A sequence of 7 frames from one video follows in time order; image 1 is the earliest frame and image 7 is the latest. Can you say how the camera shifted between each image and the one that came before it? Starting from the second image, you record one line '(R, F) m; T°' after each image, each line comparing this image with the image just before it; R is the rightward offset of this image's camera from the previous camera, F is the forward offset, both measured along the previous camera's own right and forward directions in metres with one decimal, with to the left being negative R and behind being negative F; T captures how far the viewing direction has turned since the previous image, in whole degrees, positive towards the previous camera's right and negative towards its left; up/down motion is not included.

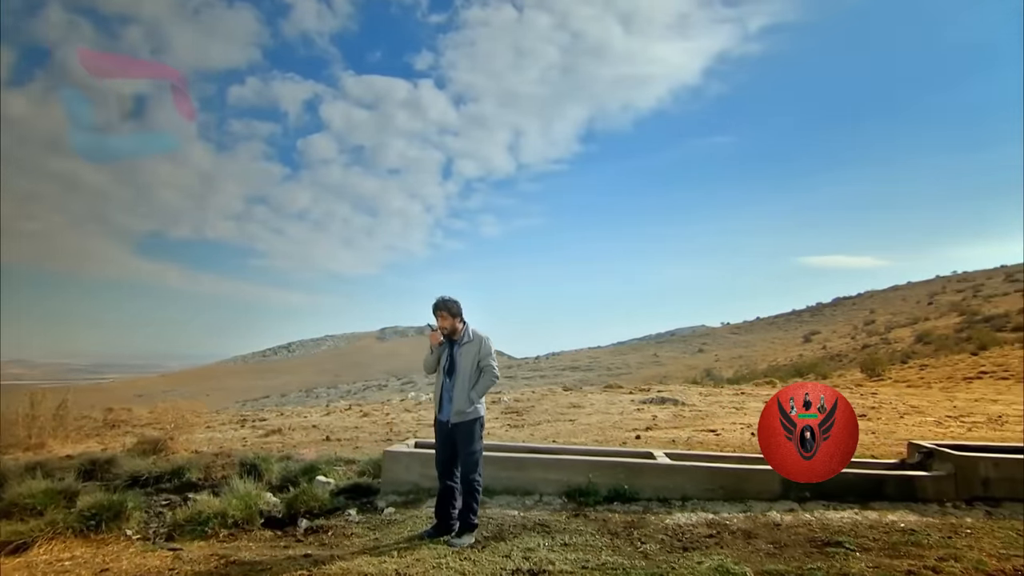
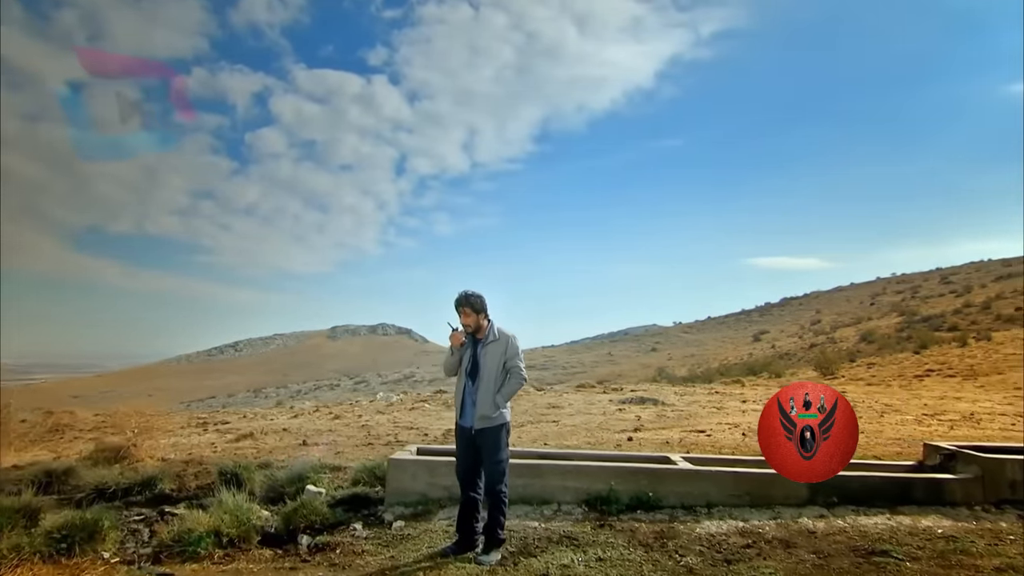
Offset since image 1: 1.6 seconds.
(-0.6, +0.5) m; +4°
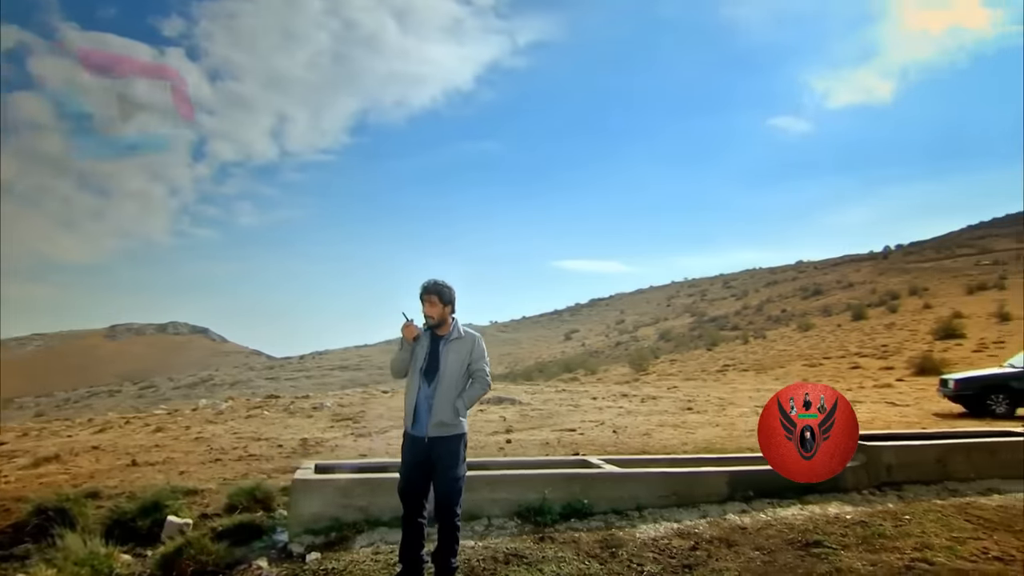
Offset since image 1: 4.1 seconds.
(-1.0, +0.7) m; +16°
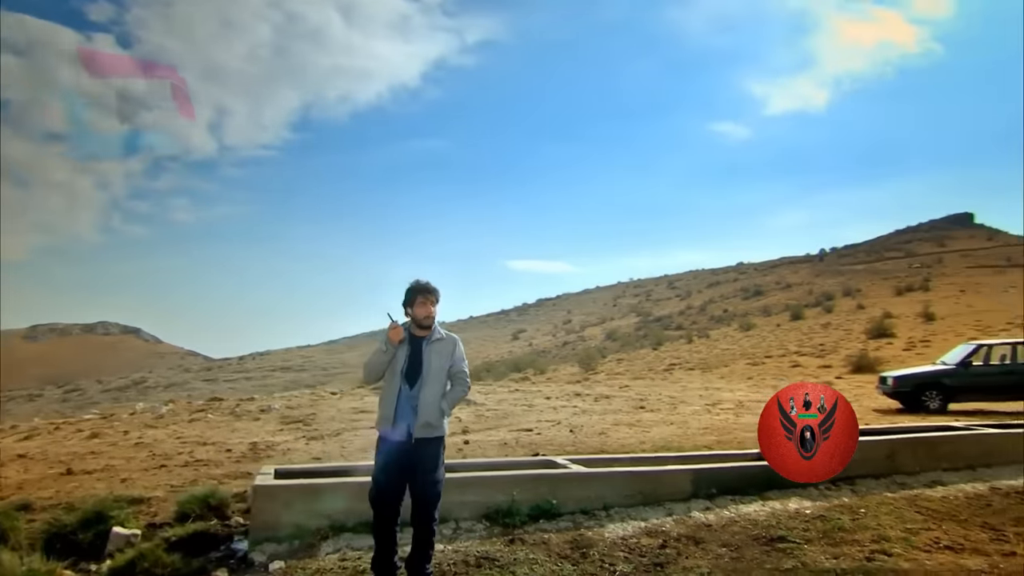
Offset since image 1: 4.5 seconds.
(-0.2, +0.1) m; +5°
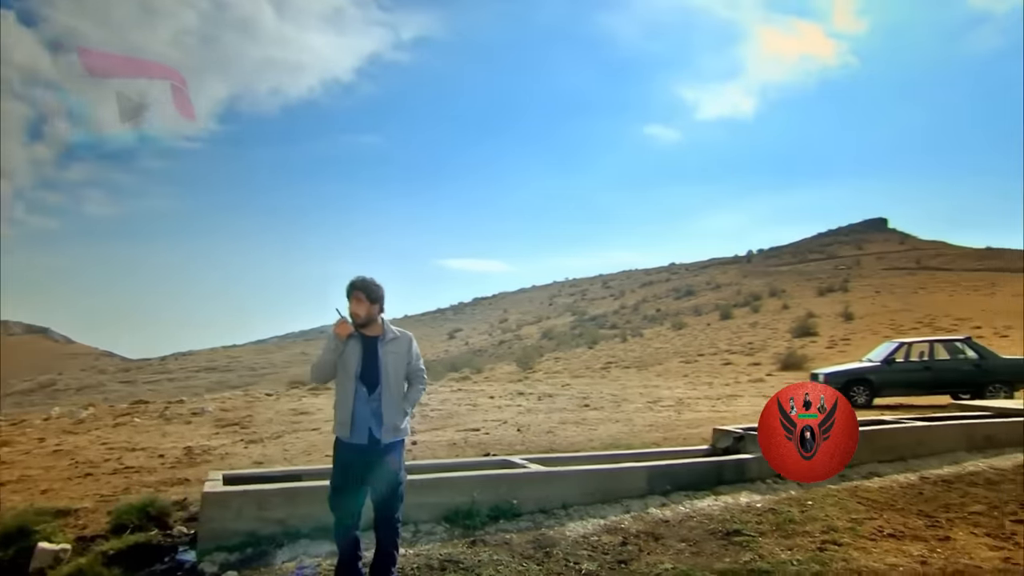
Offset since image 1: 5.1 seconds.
(-0.2, +0.1) m; +6°
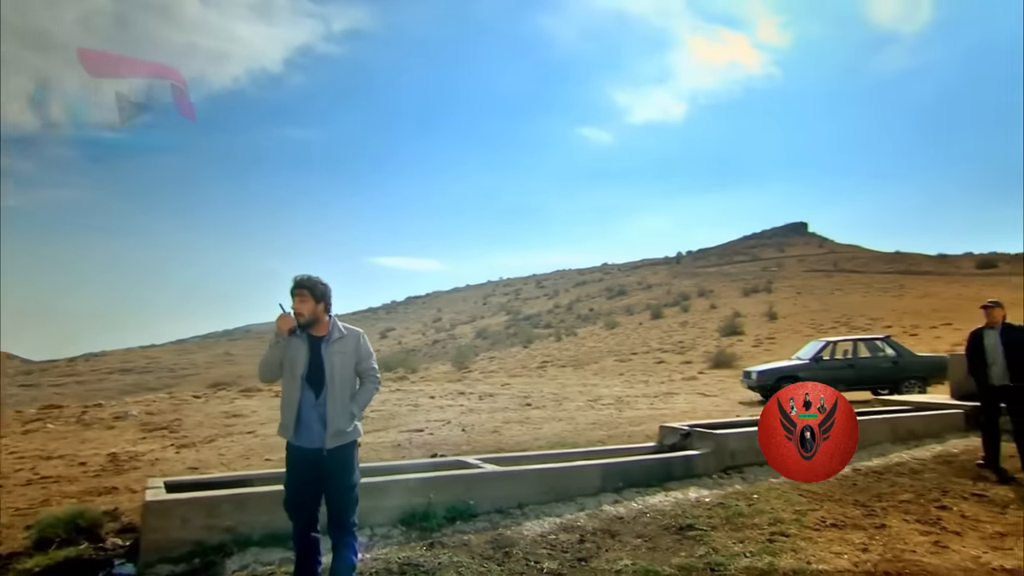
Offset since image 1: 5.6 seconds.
(-0.2, +0.1) m; +6°
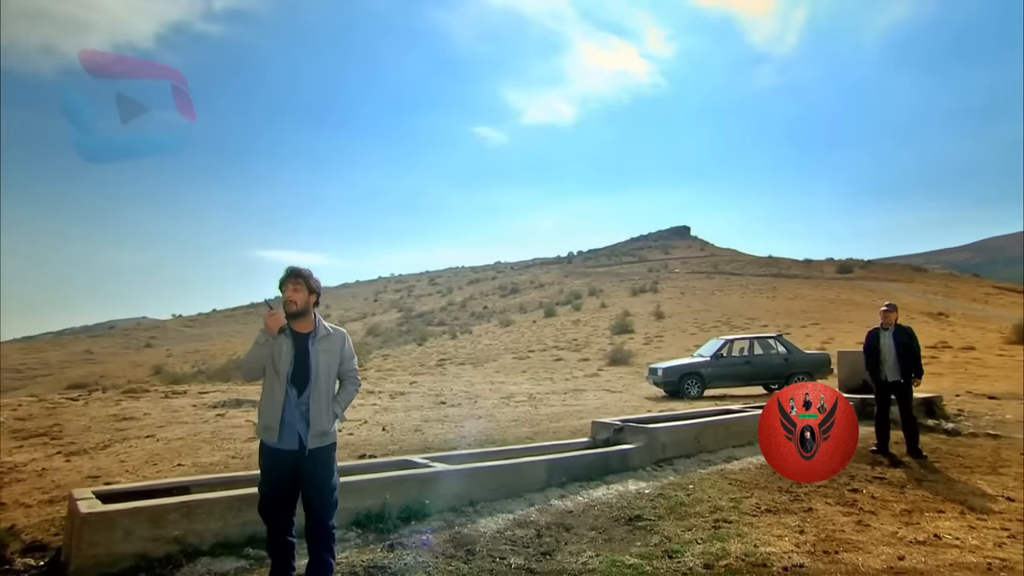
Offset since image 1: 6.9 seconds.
(-0.6, 0.0) m; +10°
